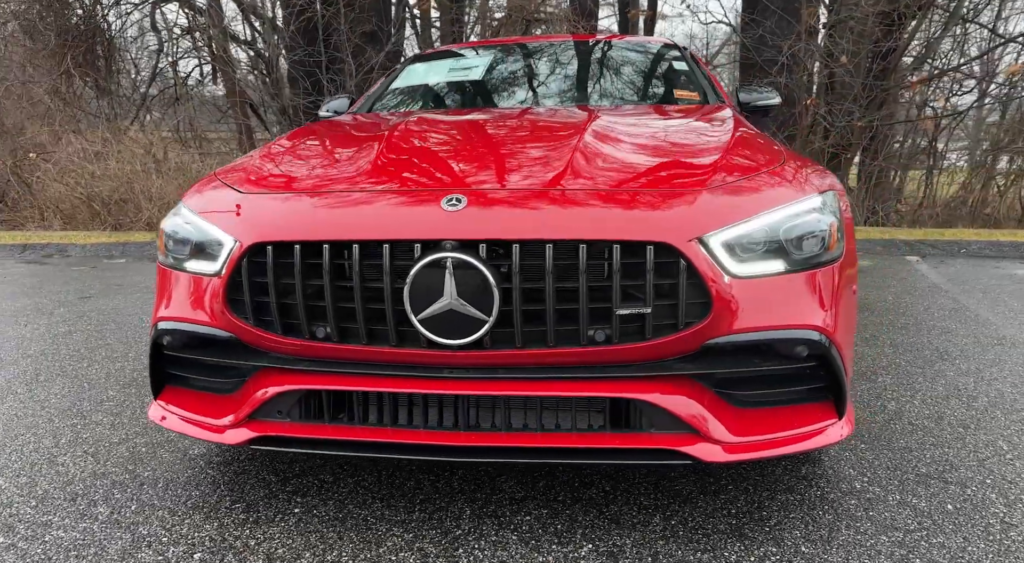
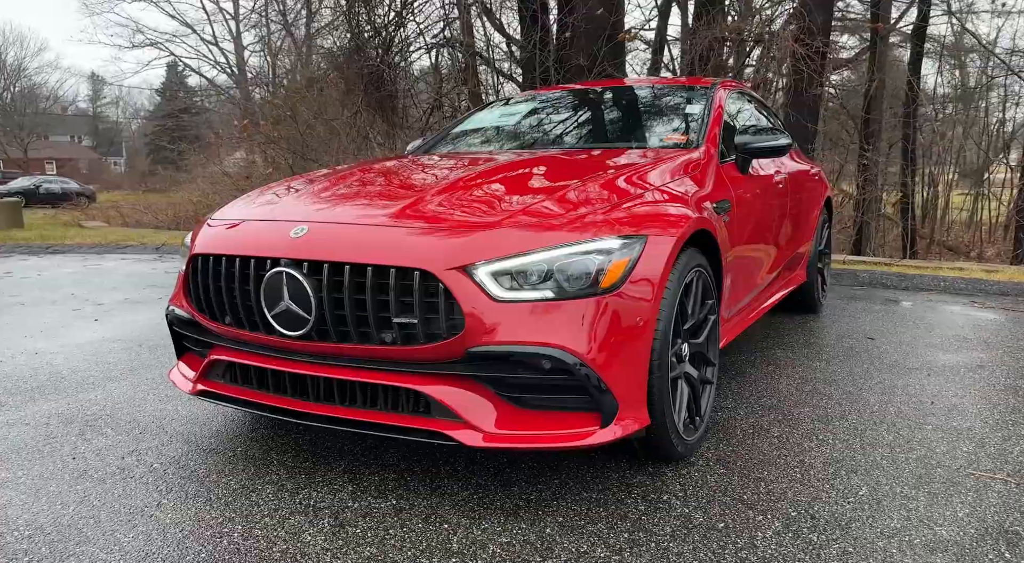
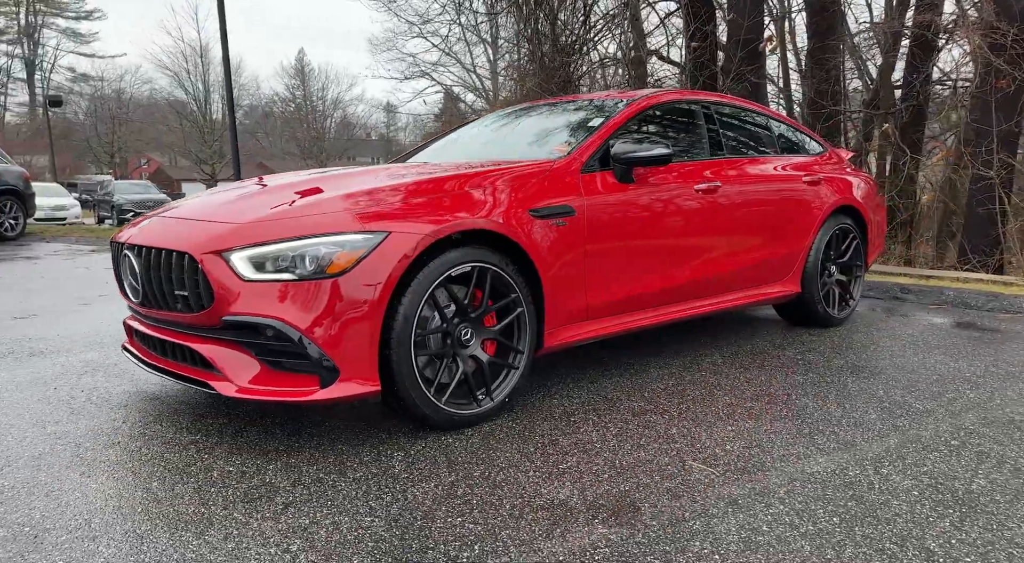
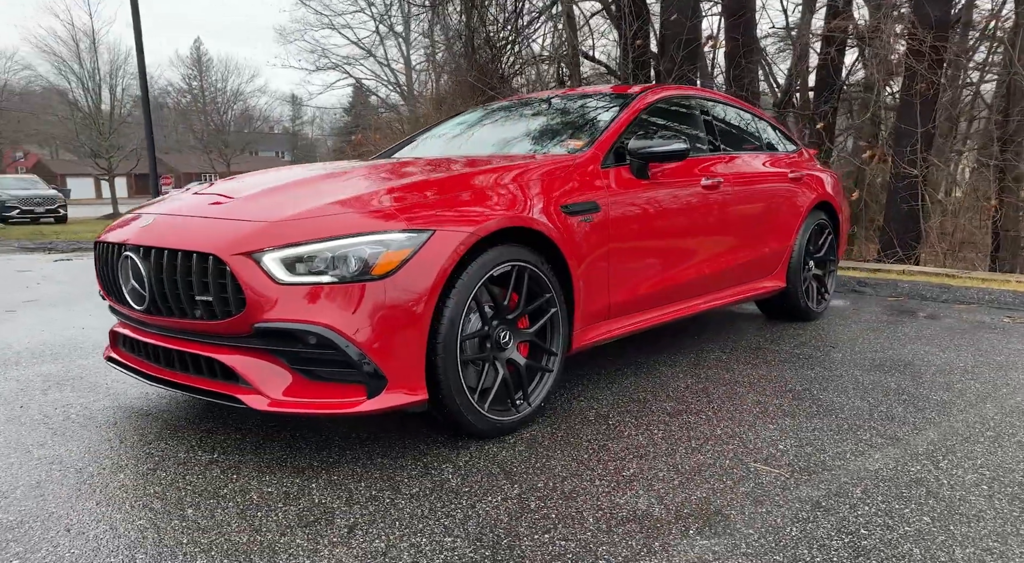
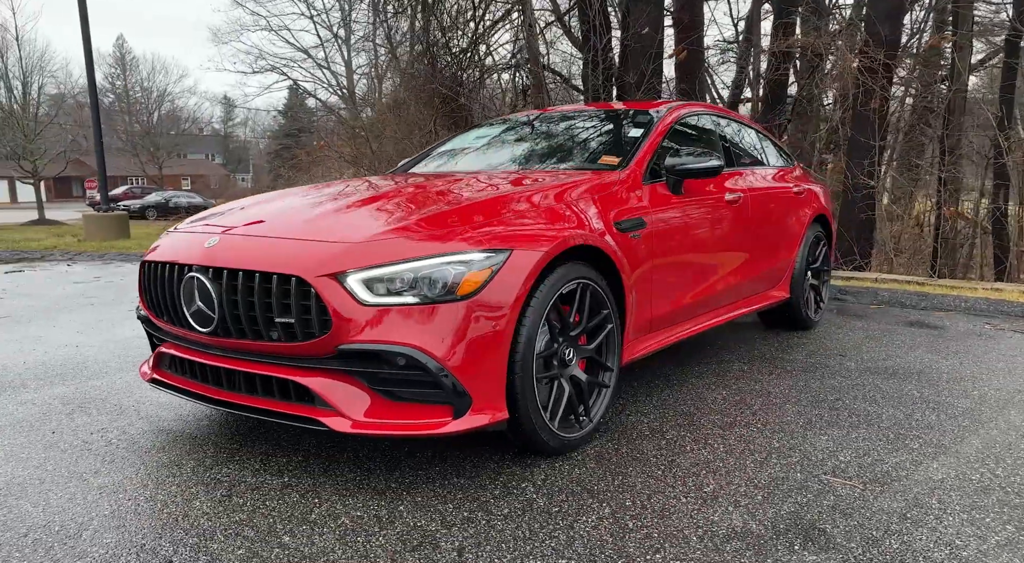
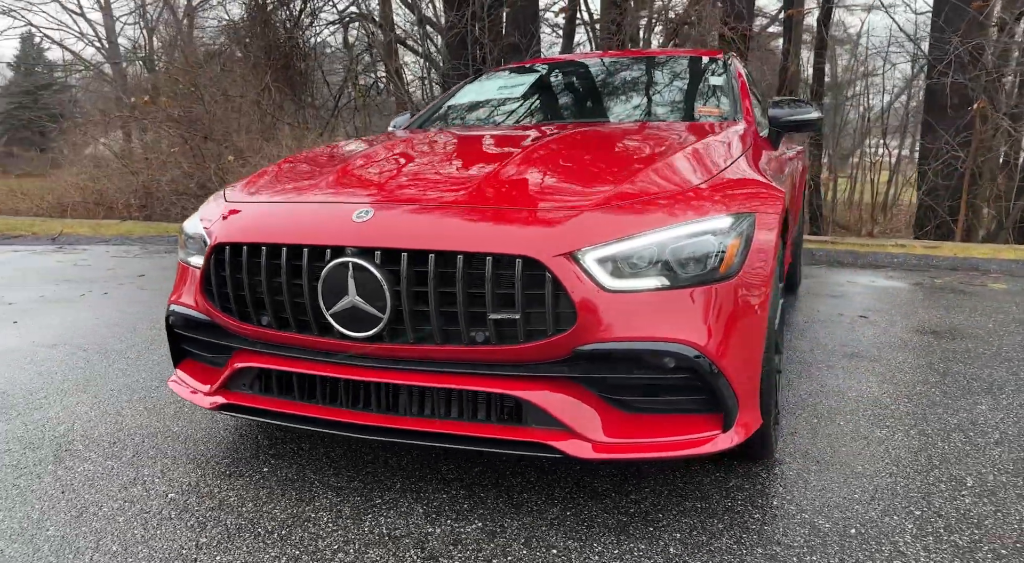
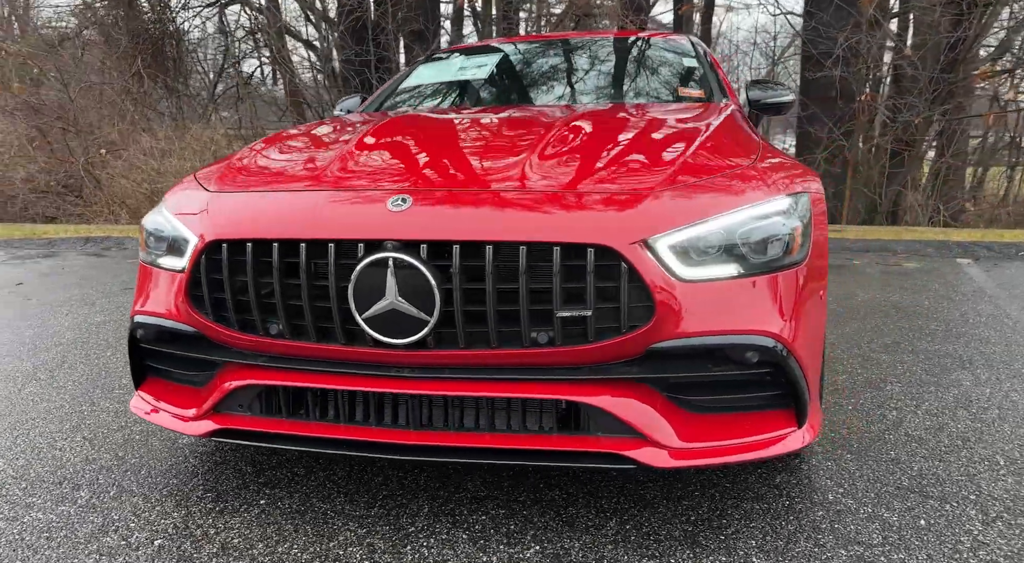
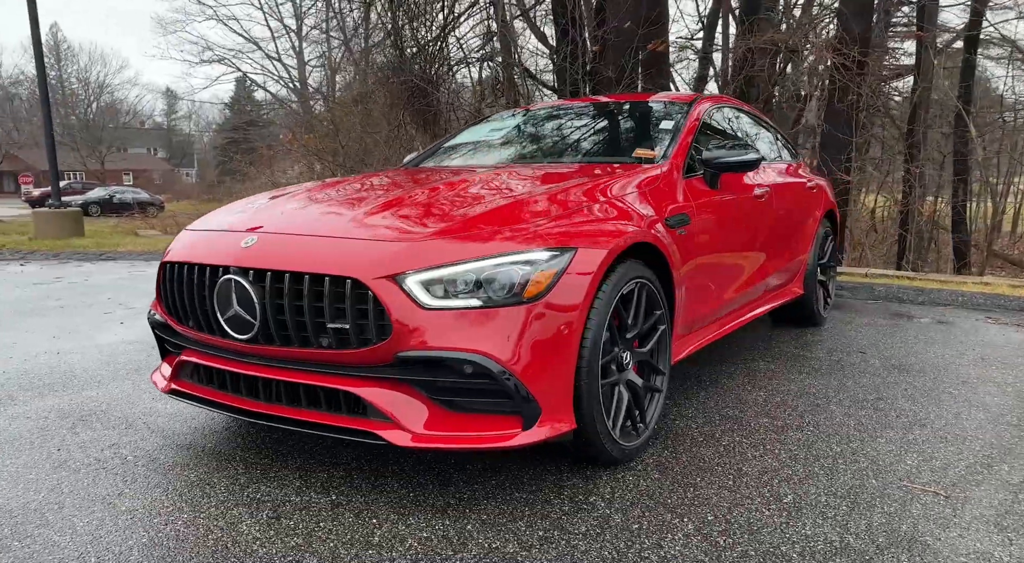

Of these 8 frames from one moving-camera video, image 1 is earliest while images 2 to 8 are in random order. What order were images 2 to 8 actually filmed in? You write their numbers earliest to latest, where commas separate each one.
7, 6, 2, 8, 5, 4, 3
